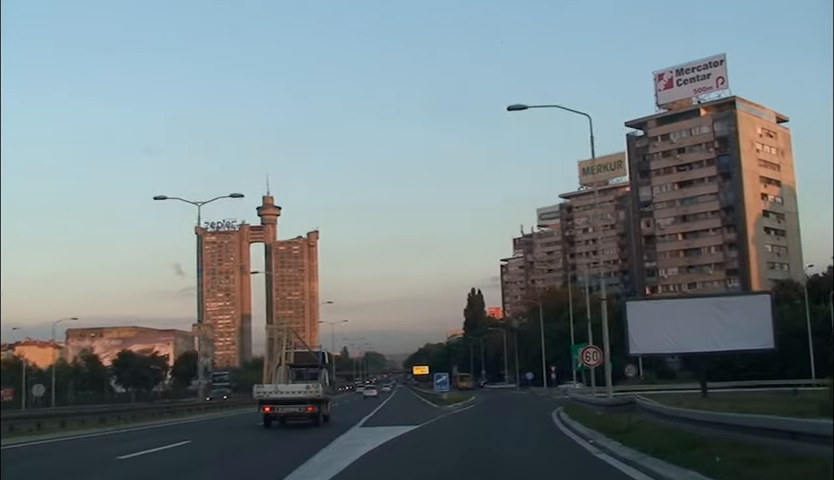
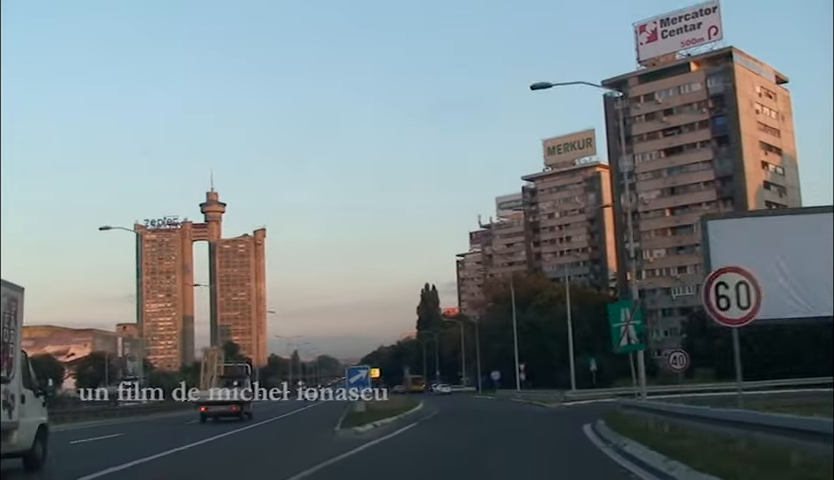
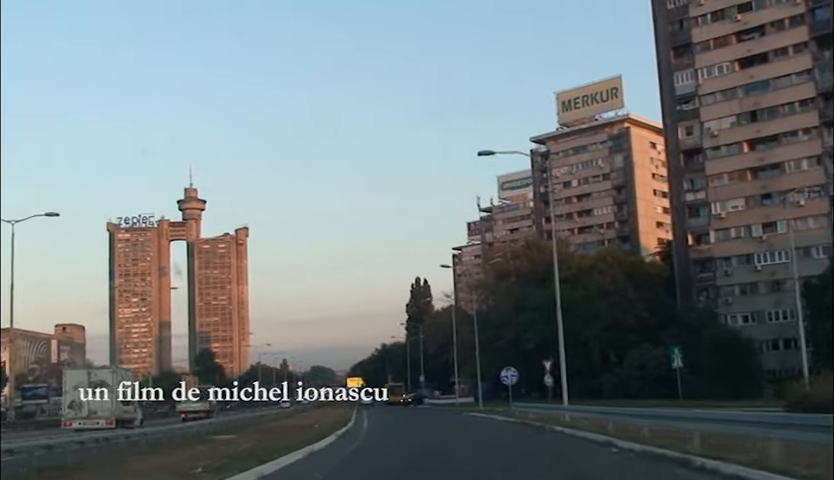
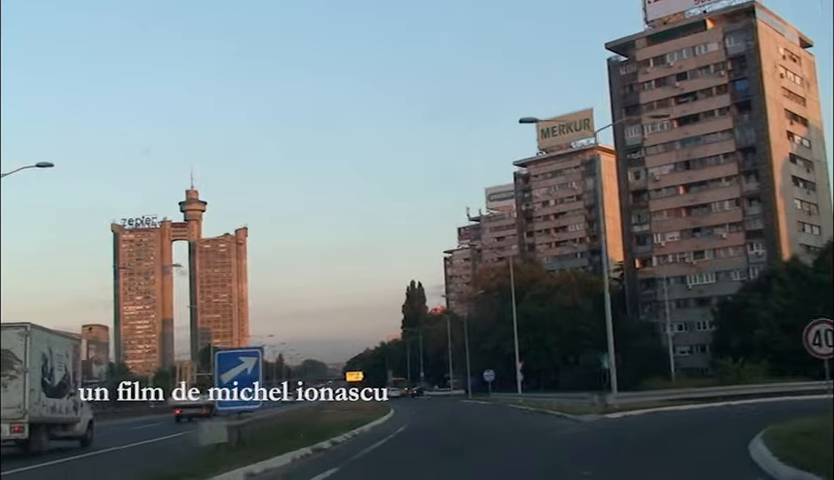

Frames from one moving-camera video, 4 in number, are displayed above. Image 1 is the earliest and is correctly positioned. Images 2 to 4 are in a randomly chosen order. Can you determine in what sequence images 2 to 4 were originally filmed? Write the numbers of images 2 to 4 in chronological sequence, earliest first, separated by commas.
2, 4, 3
